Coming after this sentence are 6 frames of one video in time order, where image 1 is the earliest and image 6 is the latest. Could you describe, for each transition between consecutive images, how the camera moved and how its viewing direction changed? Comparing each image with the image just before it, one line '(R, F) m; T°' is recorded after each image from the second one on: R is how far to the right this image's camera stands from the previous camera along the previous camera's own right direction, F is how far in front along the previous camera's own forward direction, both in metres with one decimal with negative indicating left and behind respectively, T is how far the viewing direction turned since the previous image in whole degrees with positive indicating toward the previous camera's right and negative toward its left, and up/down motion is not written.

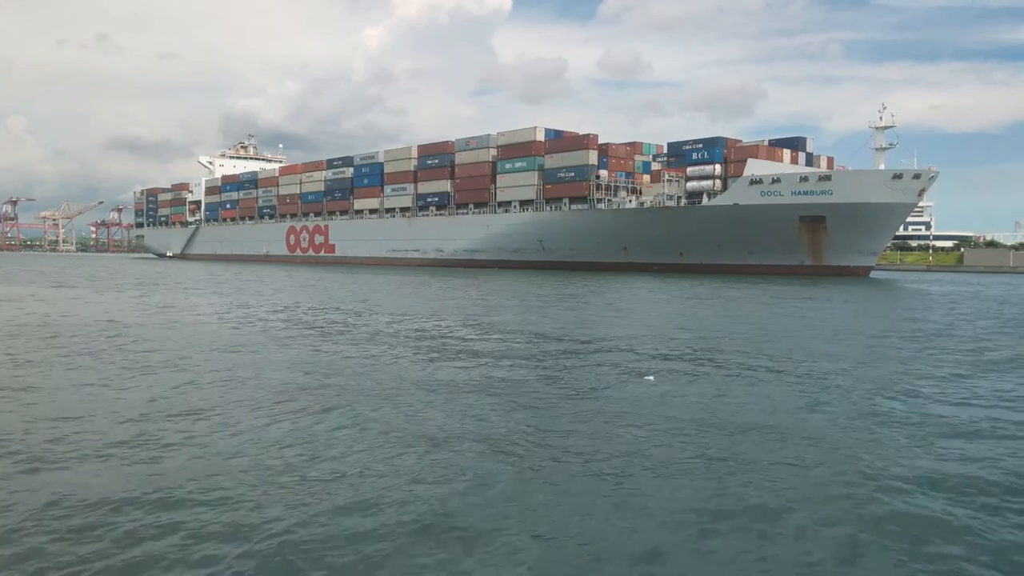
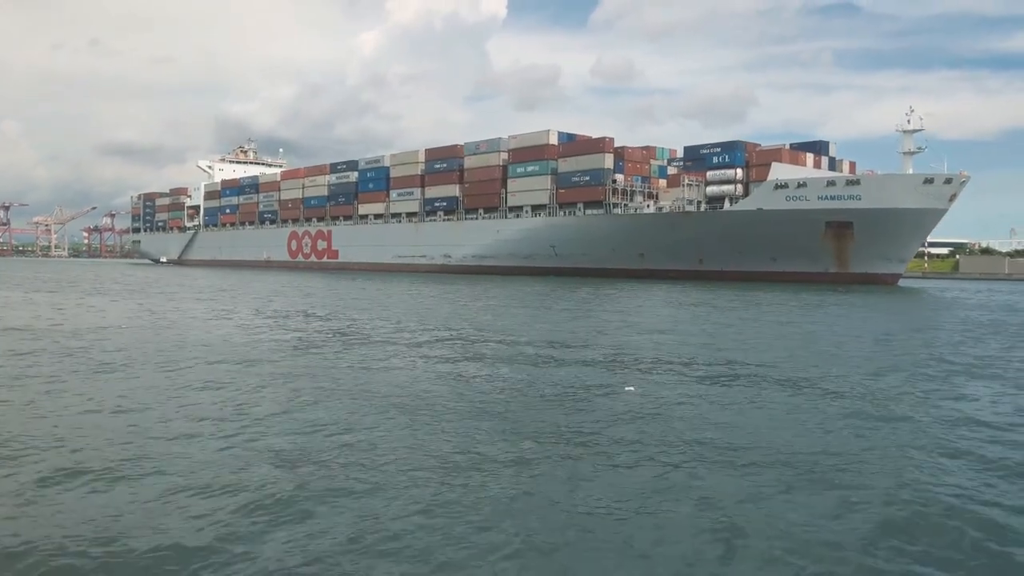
(-0.7, +0.8) m; +1°
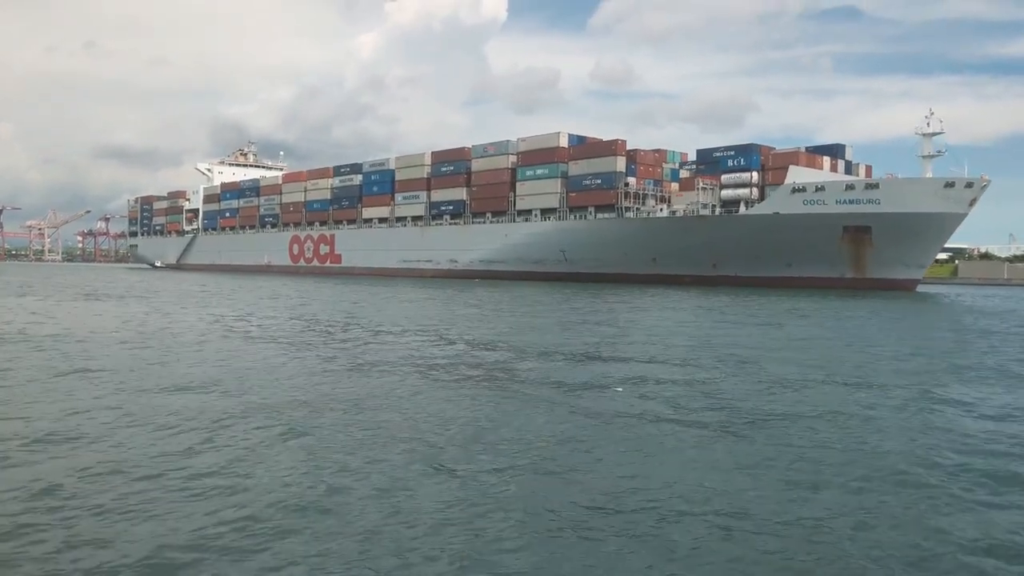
(-0.6, +0.5) m; 0°
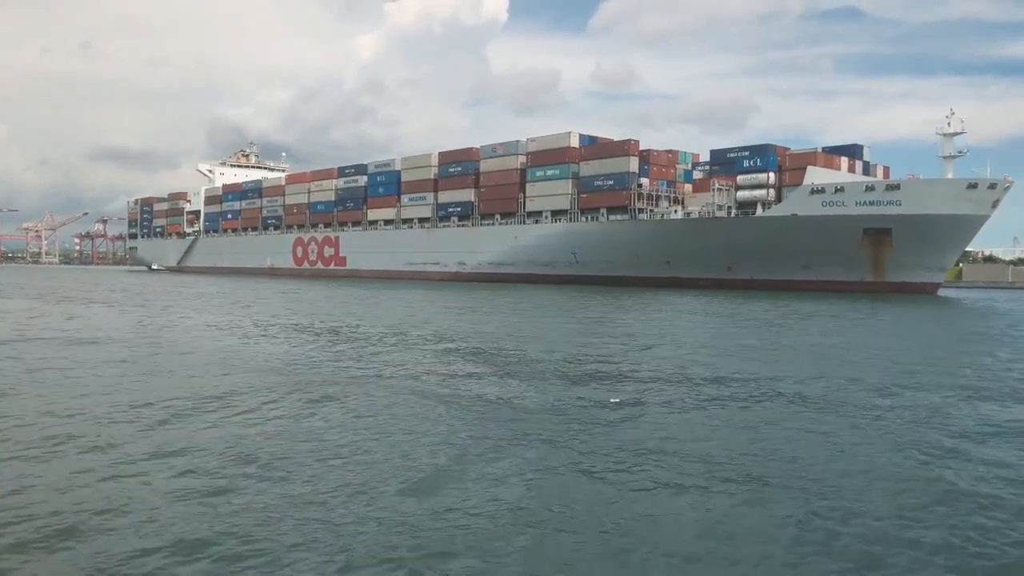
(-0.5, +0.5) m; 0°
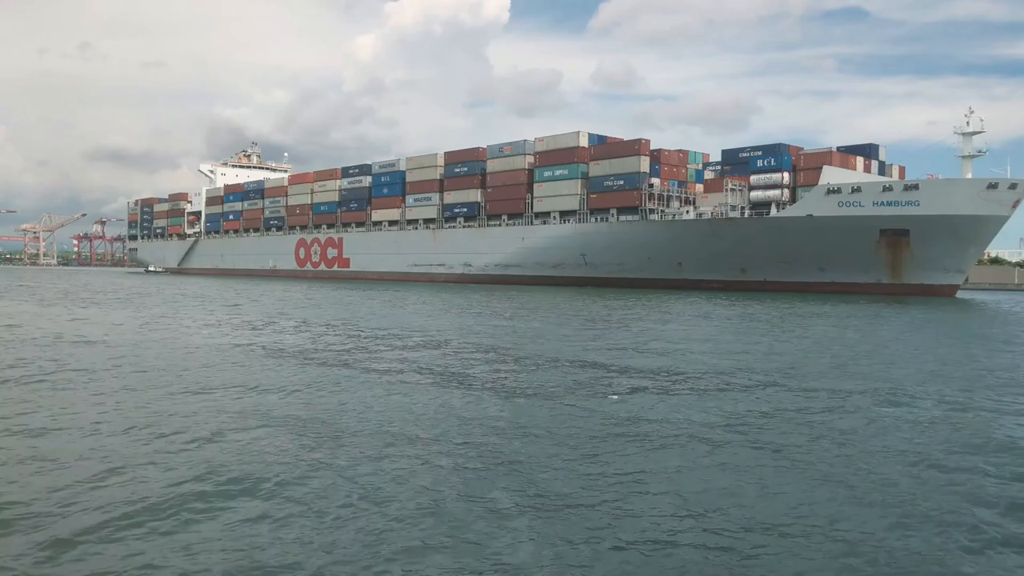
(-0.3, +0.4) m; 0°
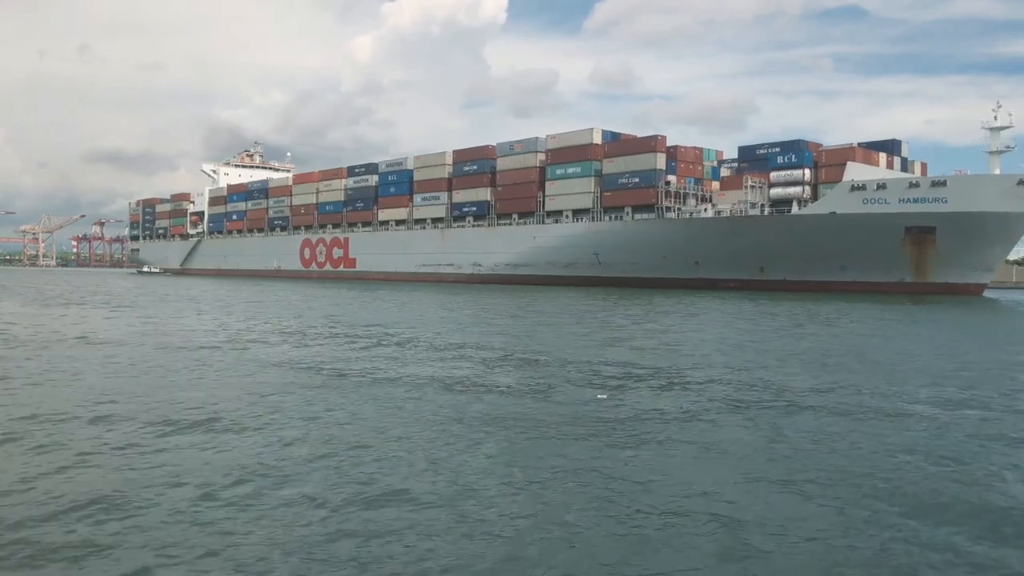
(-0.5, +0.6) m; 0°
